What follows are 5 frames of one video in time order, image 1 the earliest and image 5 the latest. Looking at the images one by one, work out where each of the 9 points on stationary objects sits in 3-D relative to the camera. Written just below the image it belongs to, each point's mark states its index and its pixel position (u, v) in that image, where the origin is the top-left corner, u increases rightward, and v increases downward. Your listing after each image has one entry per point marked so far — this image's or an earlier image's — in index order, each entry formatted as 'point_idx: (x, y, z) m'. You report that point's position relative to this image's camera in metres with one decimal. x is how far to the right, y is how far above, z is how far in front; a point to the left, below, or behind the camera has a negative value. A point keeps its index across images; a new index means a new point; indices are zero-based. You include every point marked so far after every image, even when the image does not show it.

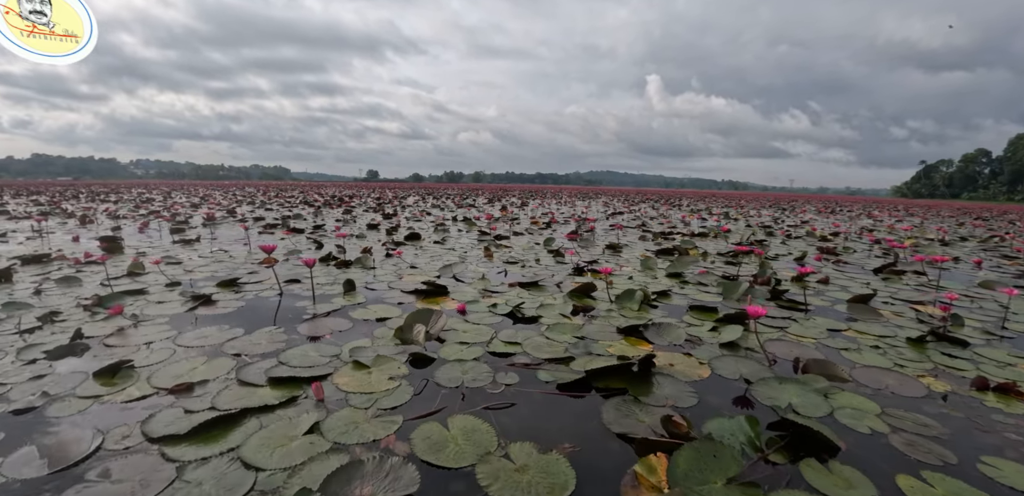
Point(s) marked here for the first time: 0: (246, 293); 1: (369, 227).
0: (-1.7, -0.3, +3.4) m
1: (-2.2, +0.3, +8.1) m
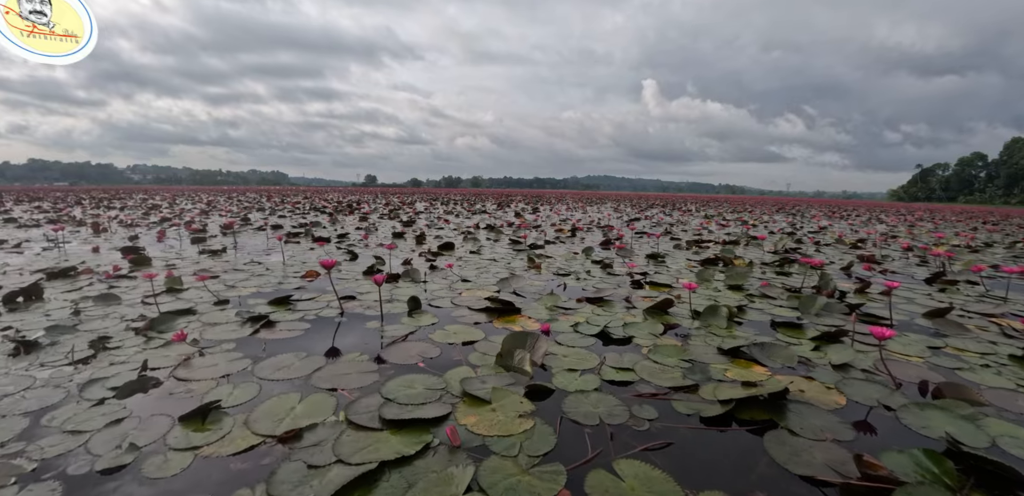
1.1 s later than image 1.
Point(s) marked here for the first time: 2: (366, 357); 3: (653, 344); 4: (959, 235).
0: (-1.3, -0.4, +3.2) m
1: (-1.8, +0.2, +7.9) m
2: (-0.7, -0.5, +2.4) m
3: (+0.7, -0.5, +2.7) m
4: (+11.2, +0.3, +13.1) m
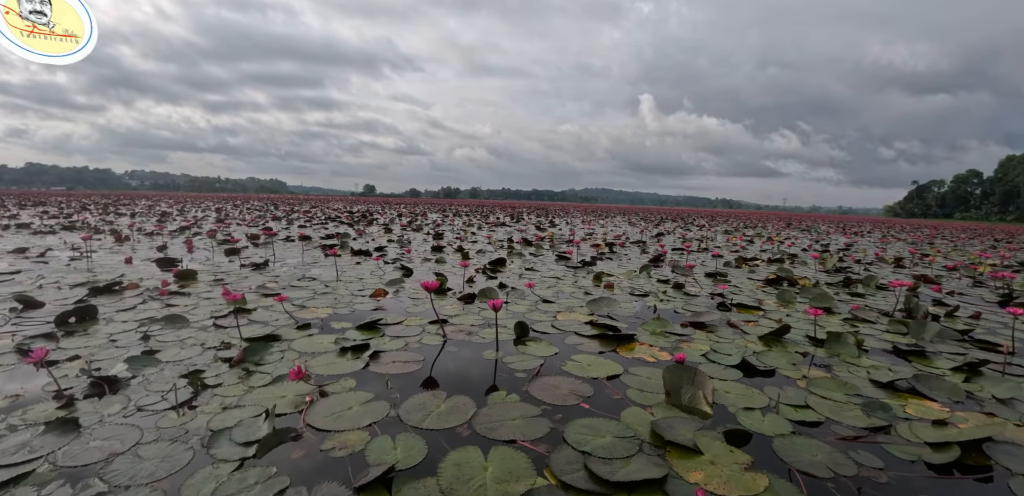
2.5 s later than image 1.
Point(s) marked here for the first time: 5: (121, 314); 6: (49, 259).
0: (-0.6, -0.5, +2.9) m
1: (-1.1, 0.0, +7.6) m
2: (0.0, -0.6, +2.1) m
3: (+1.4, -0.6, +2.5) m
4: (+11.8, -0.1, +12.9) m
5: (-2.8, -0.5, +3.7) m
6: (-6.4, -0.1, +7.2) m
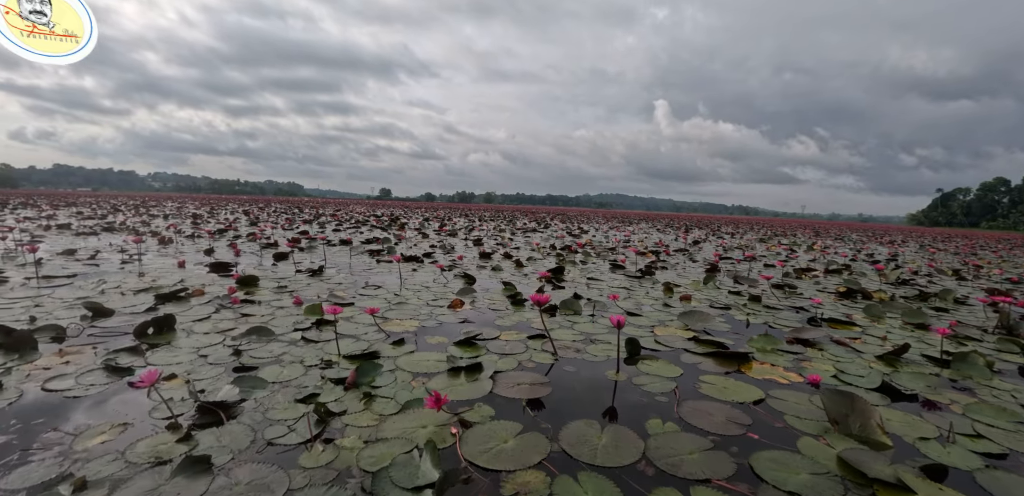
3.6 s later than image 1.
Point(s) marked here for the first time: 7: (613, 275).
0: (0.0, -0.6, +2.8) m
1: (-0.4, -0.1, +7.5) m
2: (+0.6, -0.6, +1.9) m
3: (+2.0, -0.7, +2.3) m
4: (+12.6, -0.4, +12.5) m
5: (-2.1, -0.5, +3.6) m
6: (-5.7, -0.2, +7.2) m
7: (+1.2, -0.3, +6.1) m
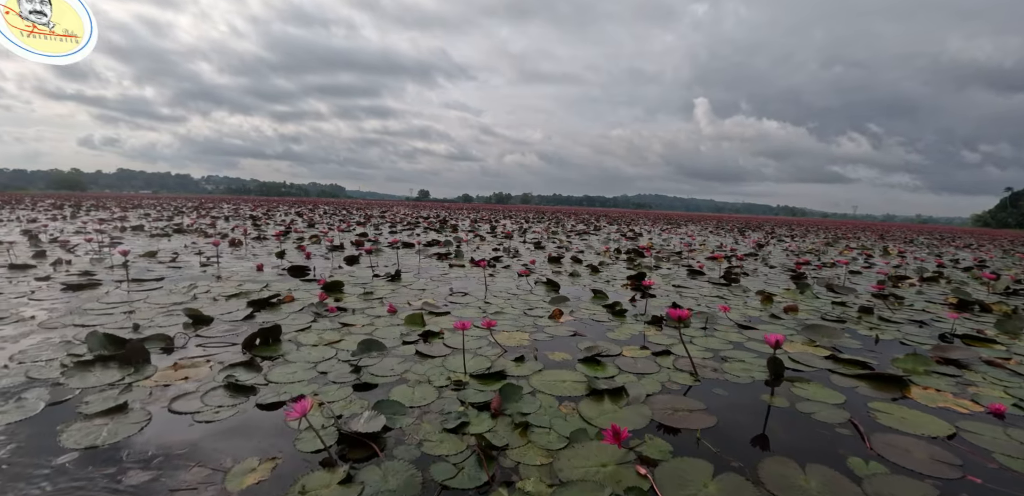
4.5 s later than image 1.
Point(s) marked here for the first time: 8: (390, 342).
0: (+0.6, -0.6, +2.6) m
1: (+0.6, -0.2, +7.3) m
2: (+1.2, -0.7, +1.7) m
3: (+2.6, -0.8, +2.0) m
4: (+13.9, -0.5, +11.4) m
5: (-1.4, -0.6, +3.6) m
6: (-4.7, -0.2, +7.4) m
7: (+2.1, -0.4, +5.9) m
8: (-0.7, -0.6, +3.1) m
